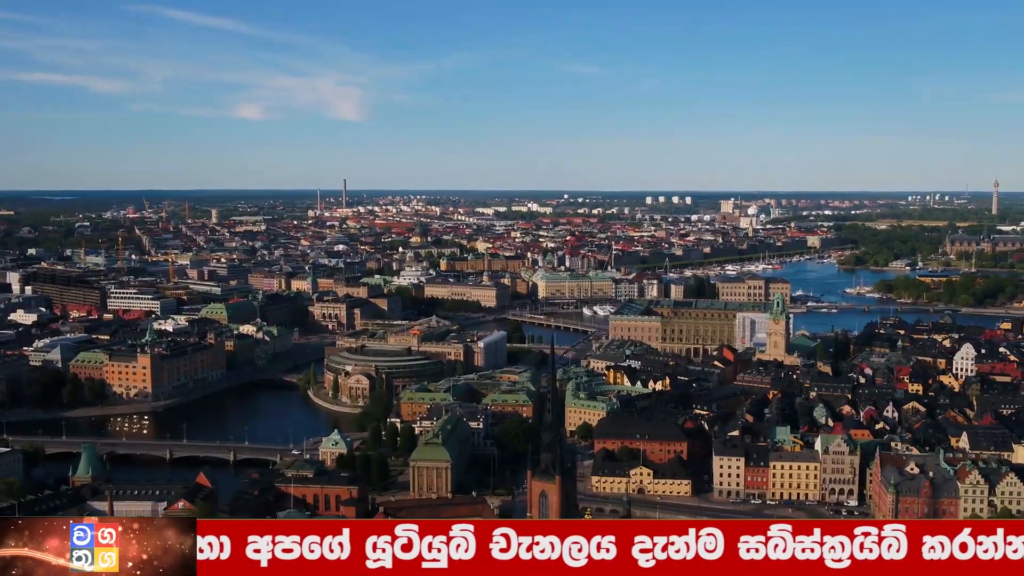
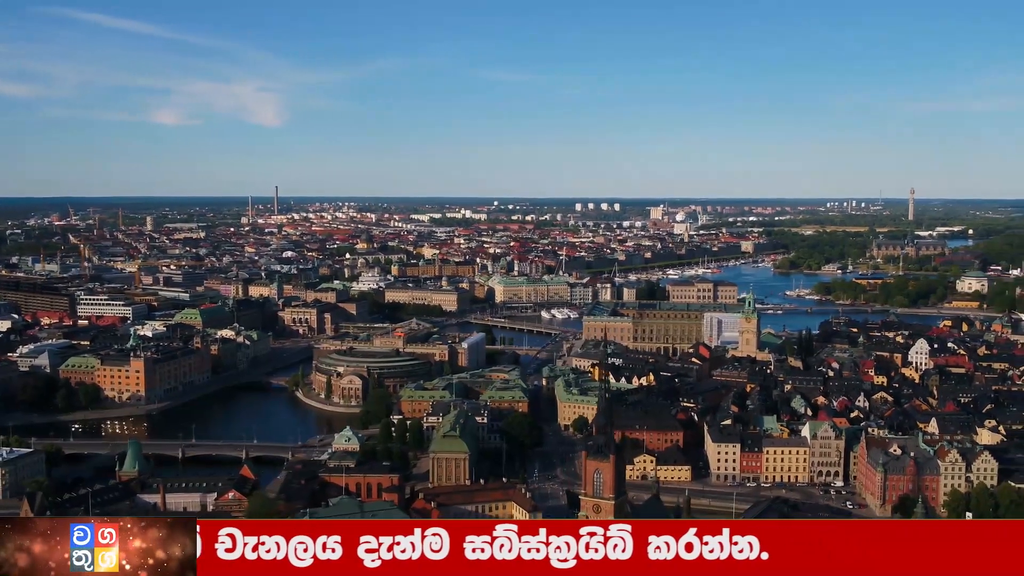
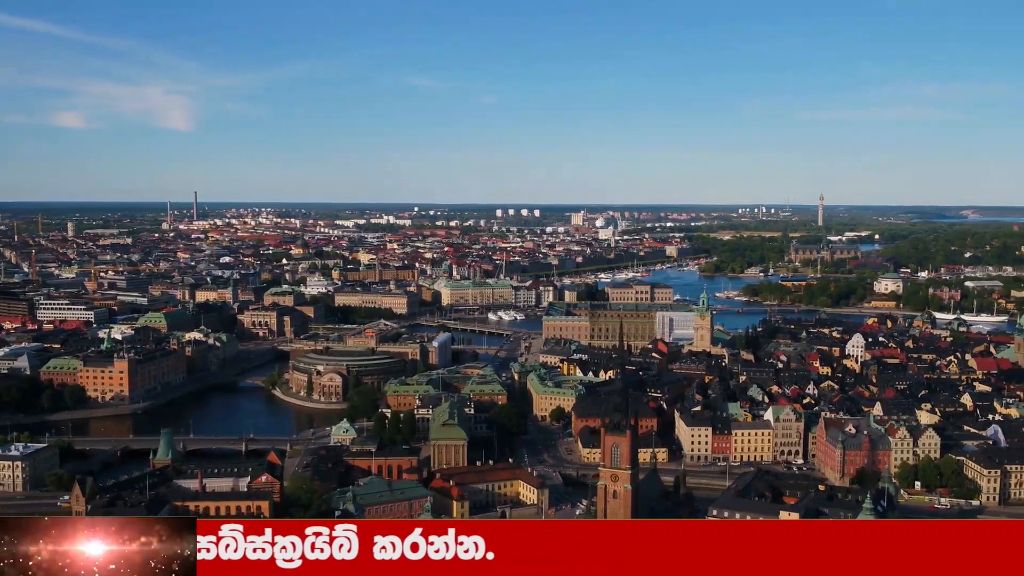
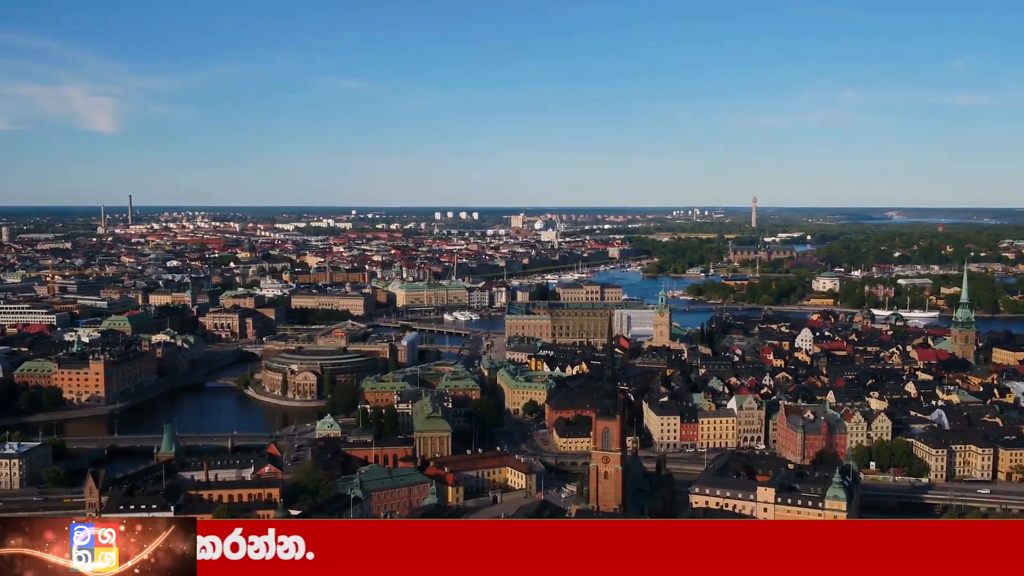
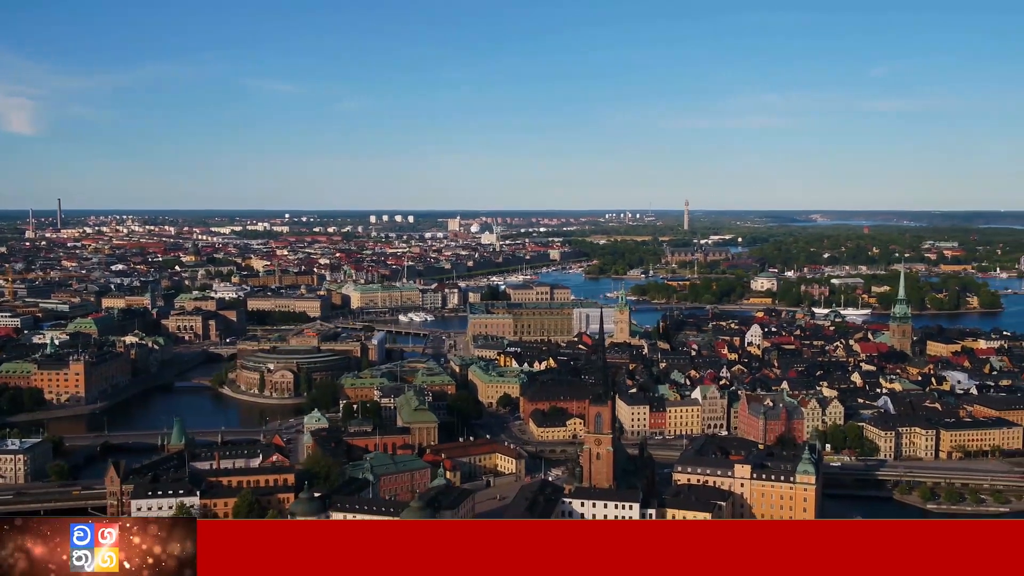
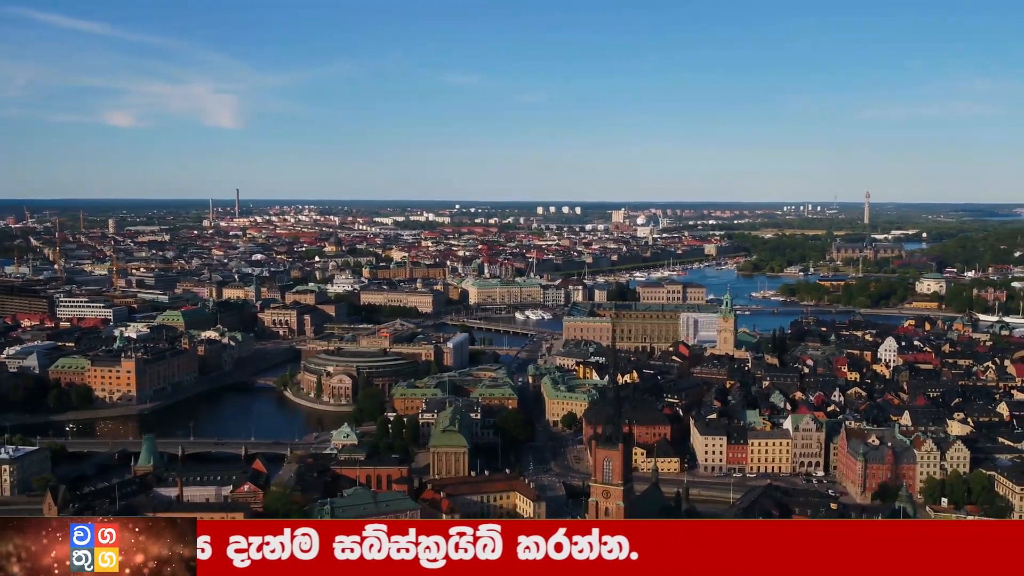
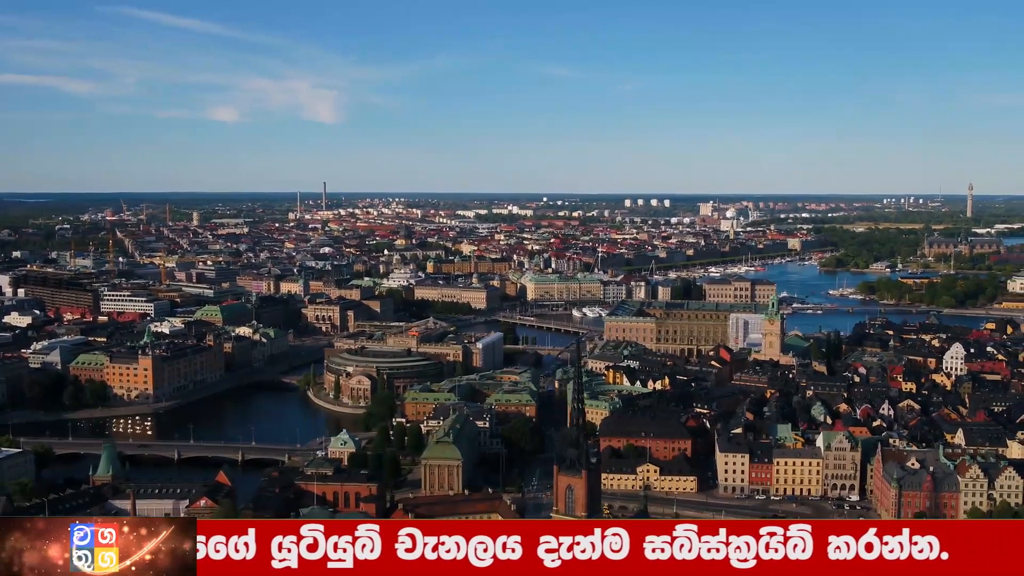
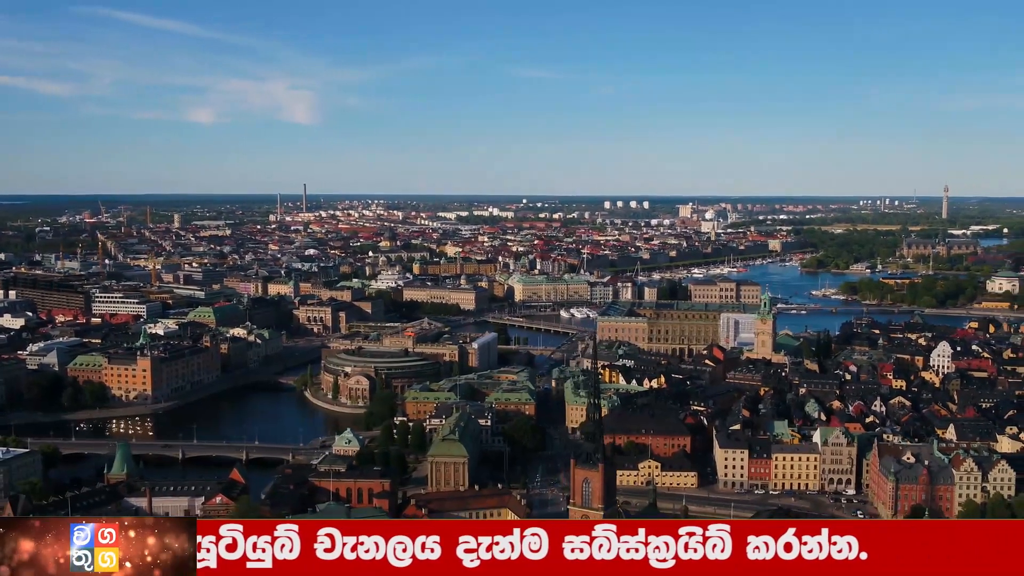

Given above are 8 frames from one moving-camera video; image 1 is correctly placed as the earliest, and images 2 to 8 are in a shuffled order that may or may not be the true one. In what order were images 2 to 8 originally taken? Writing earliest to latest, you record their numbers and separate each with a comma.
7, 8, 2, 6, 3, 4, 5
